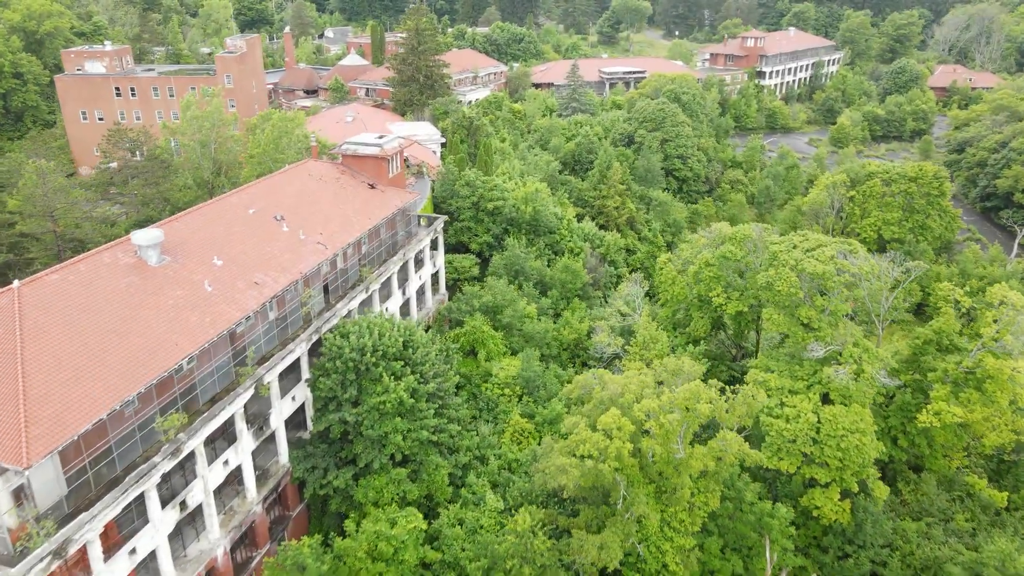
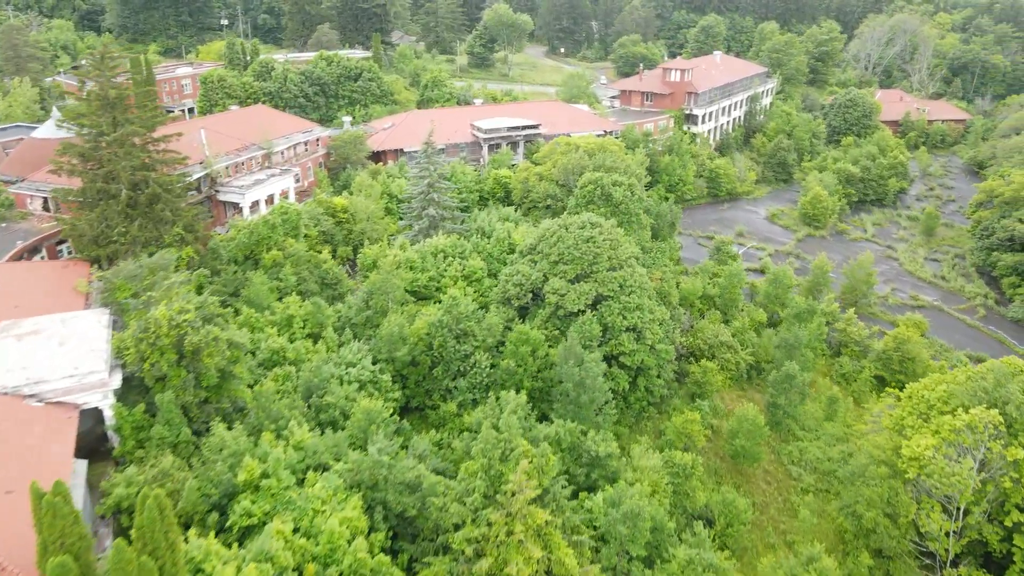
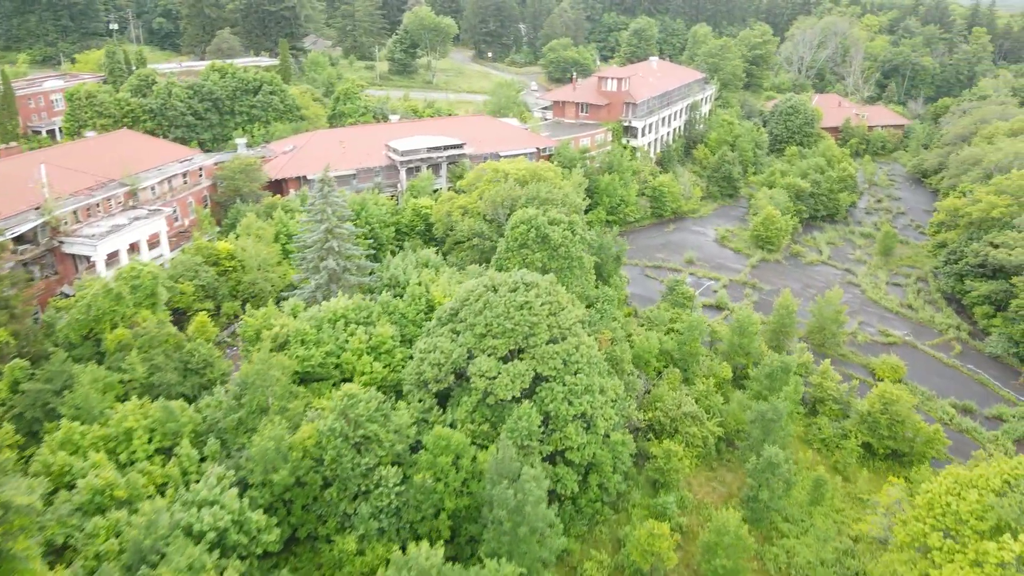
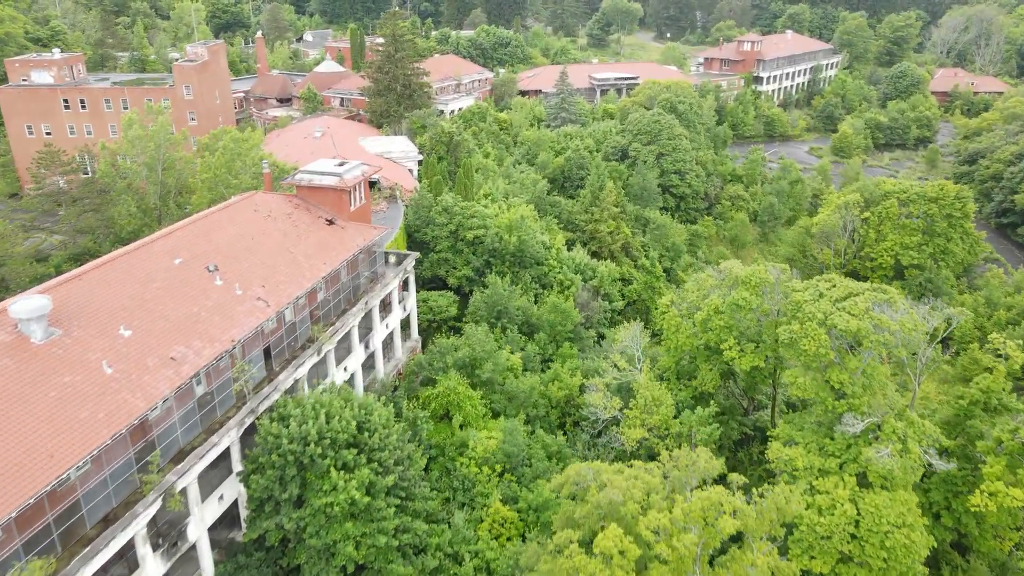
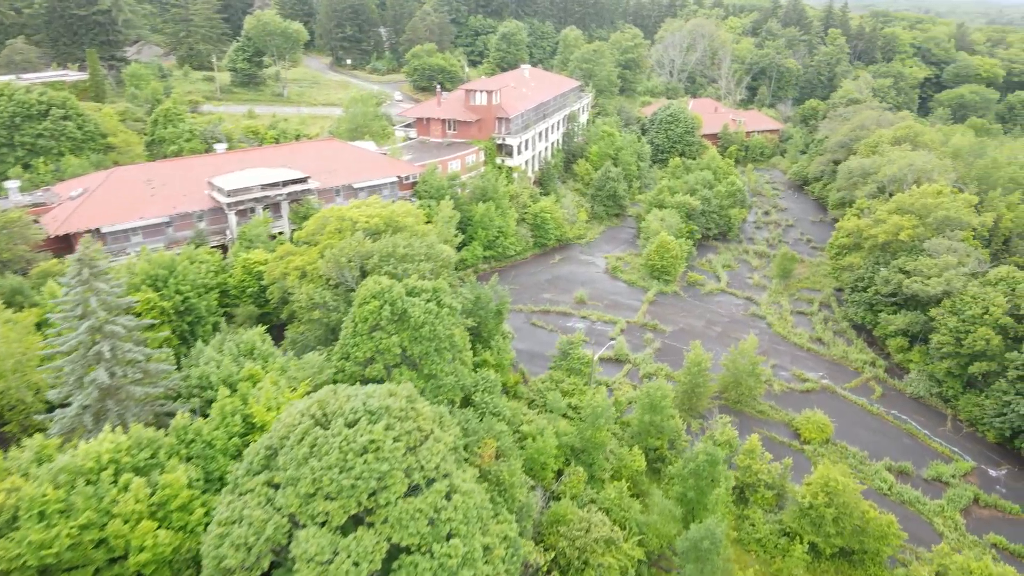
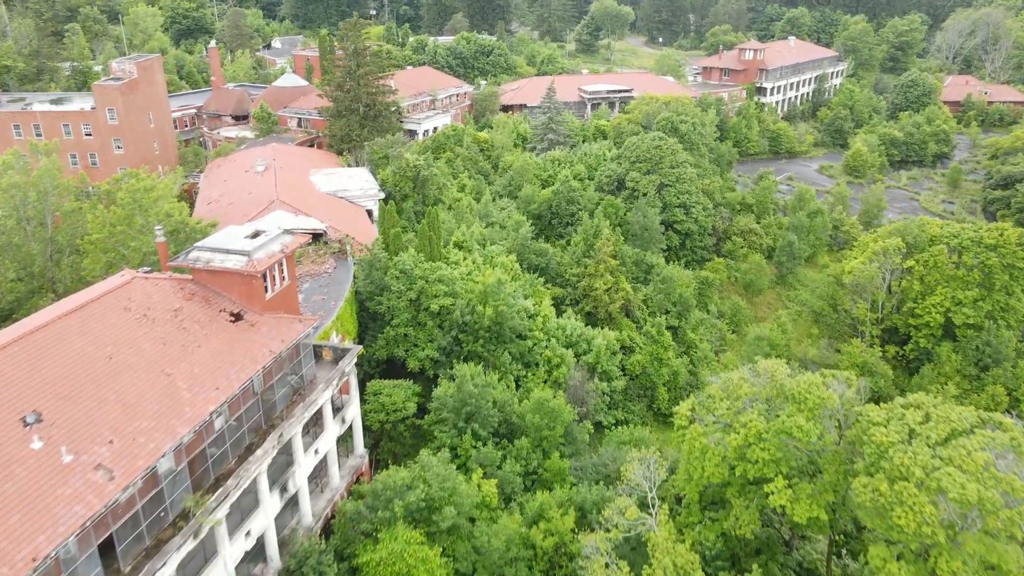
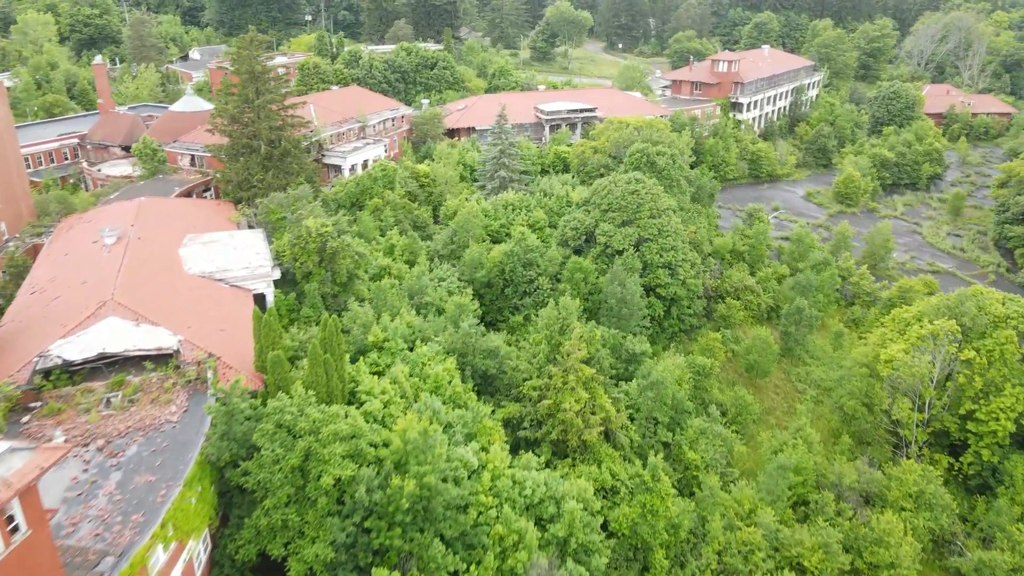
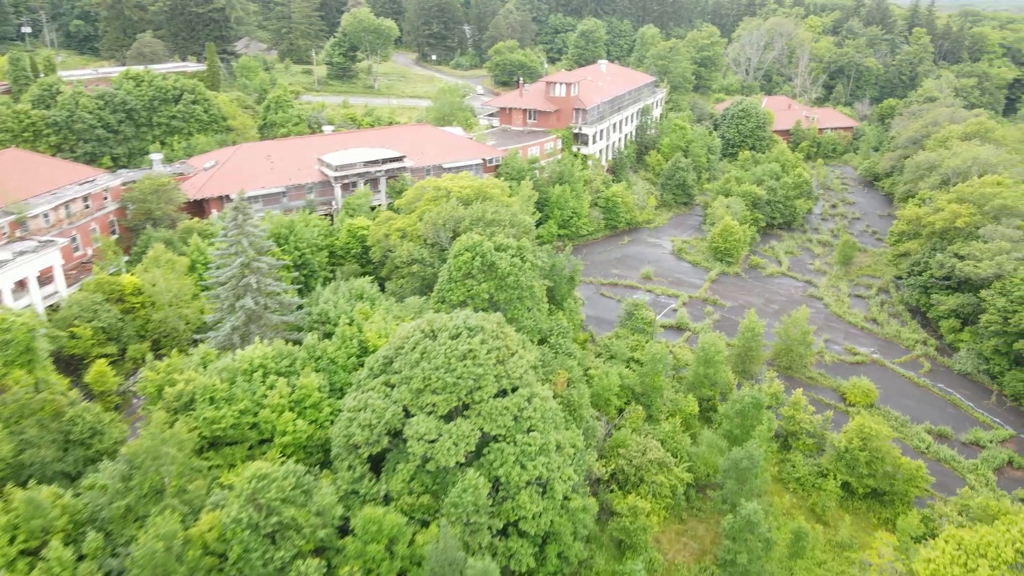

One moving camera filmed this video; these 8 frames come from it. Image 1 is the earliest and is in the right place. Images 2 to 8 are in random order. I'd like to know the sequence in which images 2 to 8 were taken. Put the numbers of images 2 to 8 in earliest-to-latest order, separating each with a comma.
4, 6, 7, 2, 3, 8, 5
